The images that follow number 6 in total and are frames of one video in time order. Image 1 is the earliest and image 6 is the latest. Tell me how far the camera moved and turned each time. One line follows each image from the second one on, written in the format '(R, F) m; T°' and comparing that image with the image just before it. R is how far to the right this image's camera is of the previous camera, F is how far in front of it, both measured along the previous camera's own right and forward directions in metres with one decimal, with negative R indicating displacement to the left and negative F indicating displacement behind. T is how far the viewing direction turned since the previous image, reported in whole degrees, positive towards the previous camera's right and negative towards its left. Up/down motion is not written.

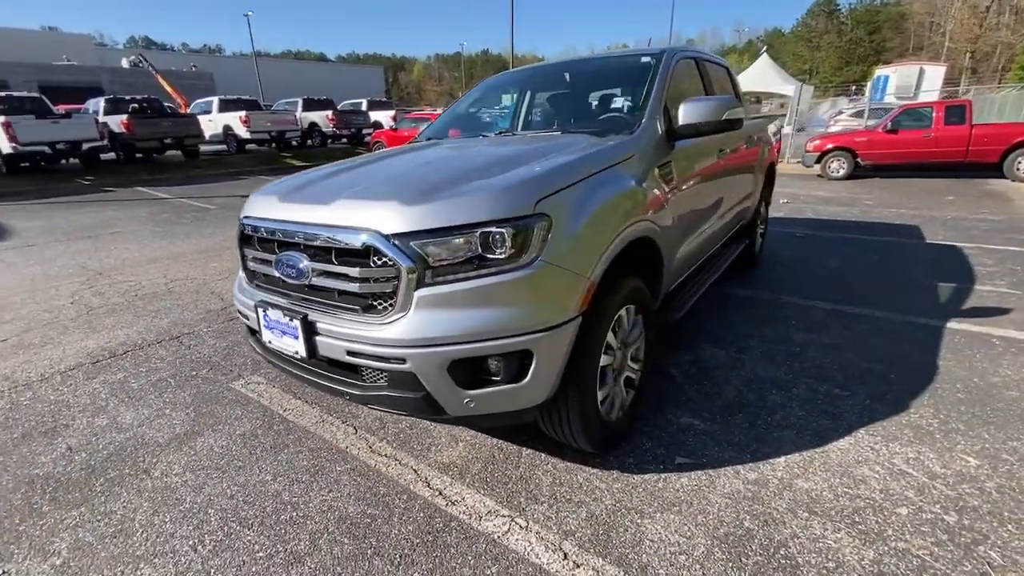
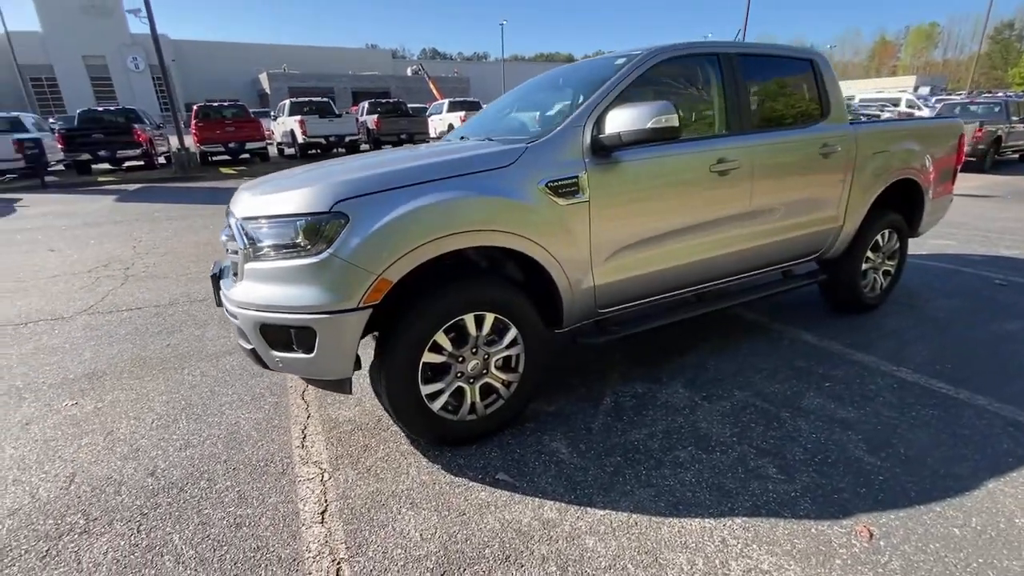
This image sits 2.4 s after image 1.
(+1.7, +0.3) m; -25°
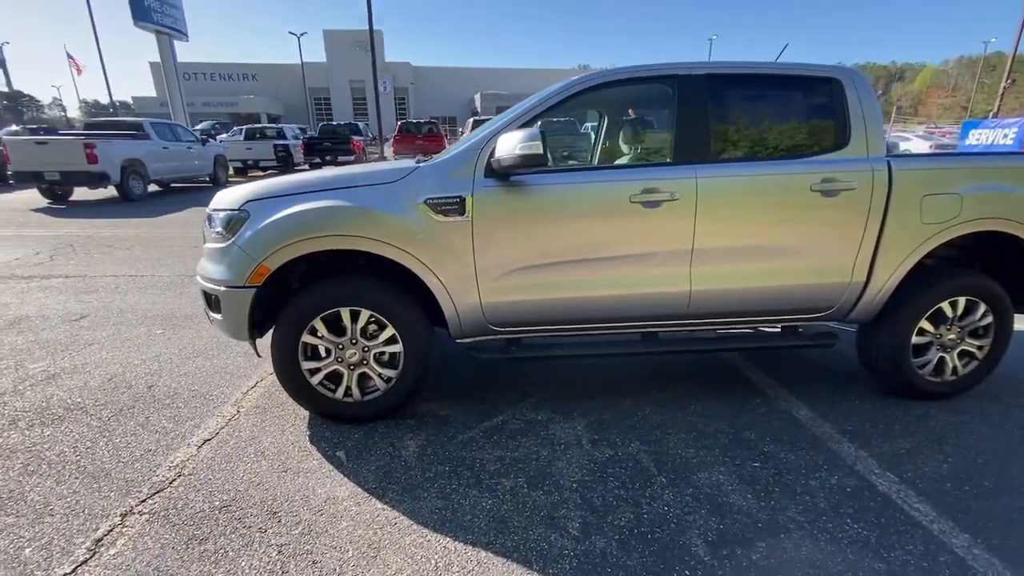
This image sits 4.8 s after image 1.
(+1.6, +0.2) m; -22°
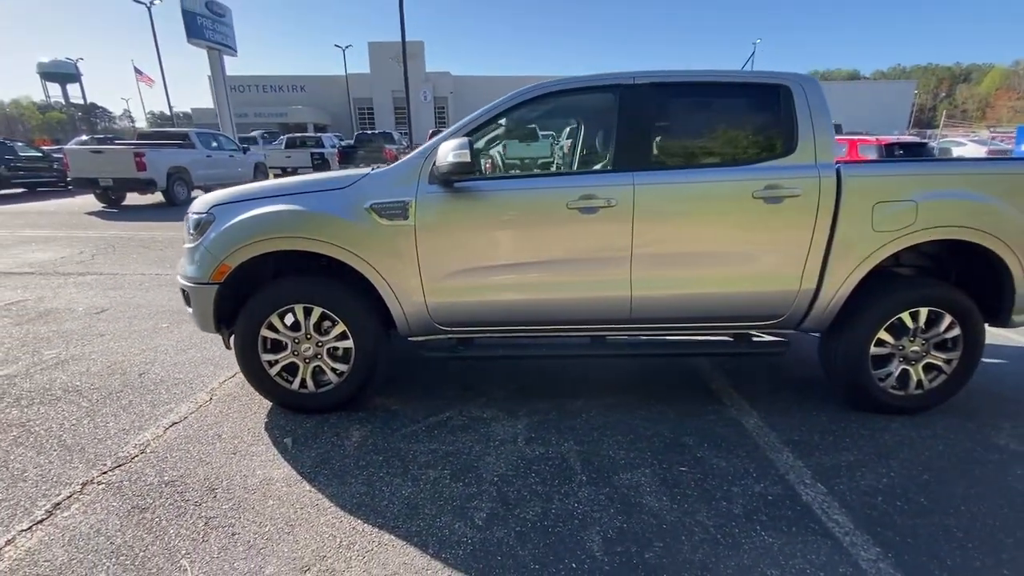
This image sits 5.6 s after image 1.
(+0.6, -0.1) m; -5°
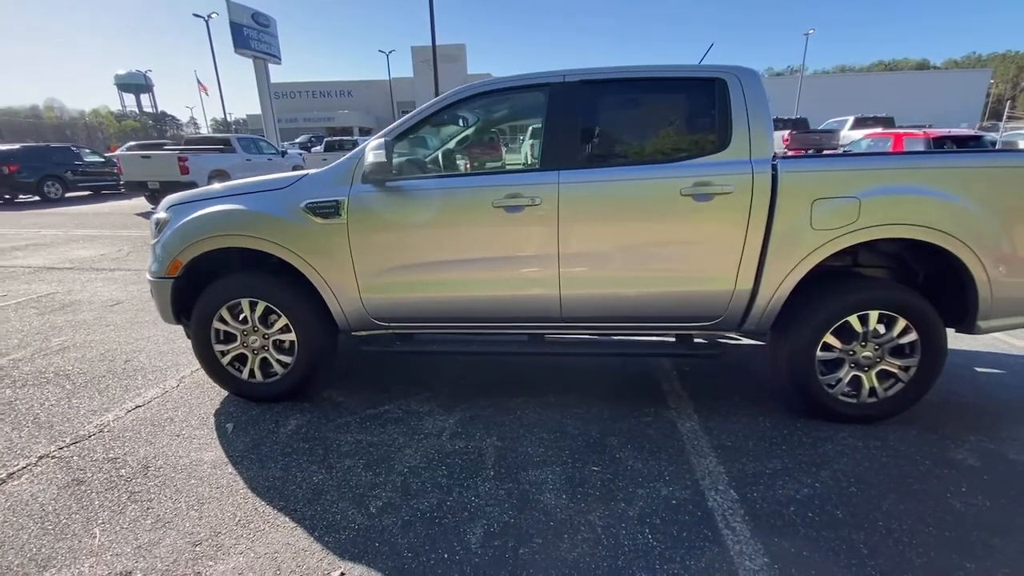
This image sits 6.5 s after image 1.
(+0.7, 0.0) m; -5°
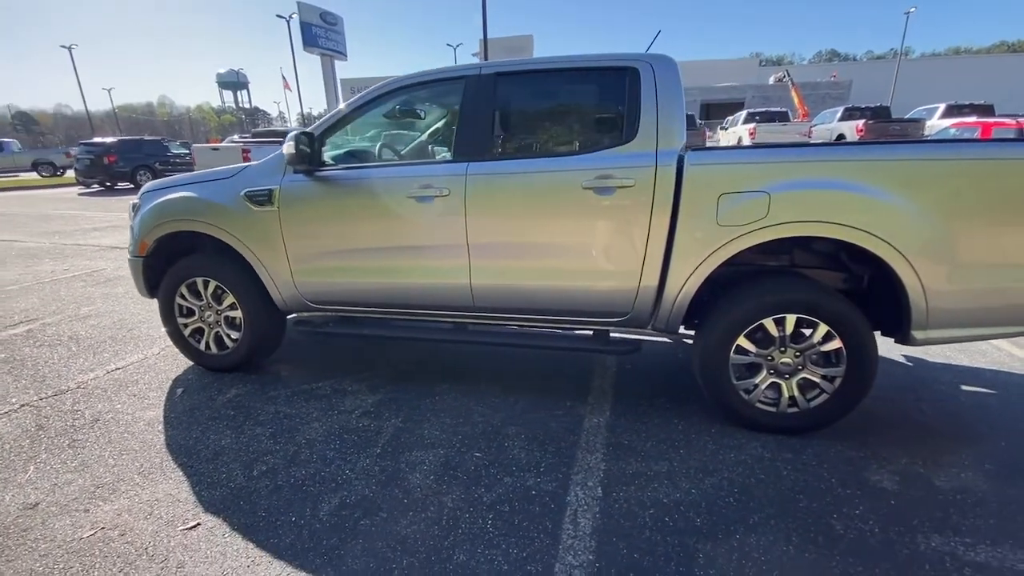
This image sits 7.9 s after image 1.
(+0.9, 0.0) m; -8°
